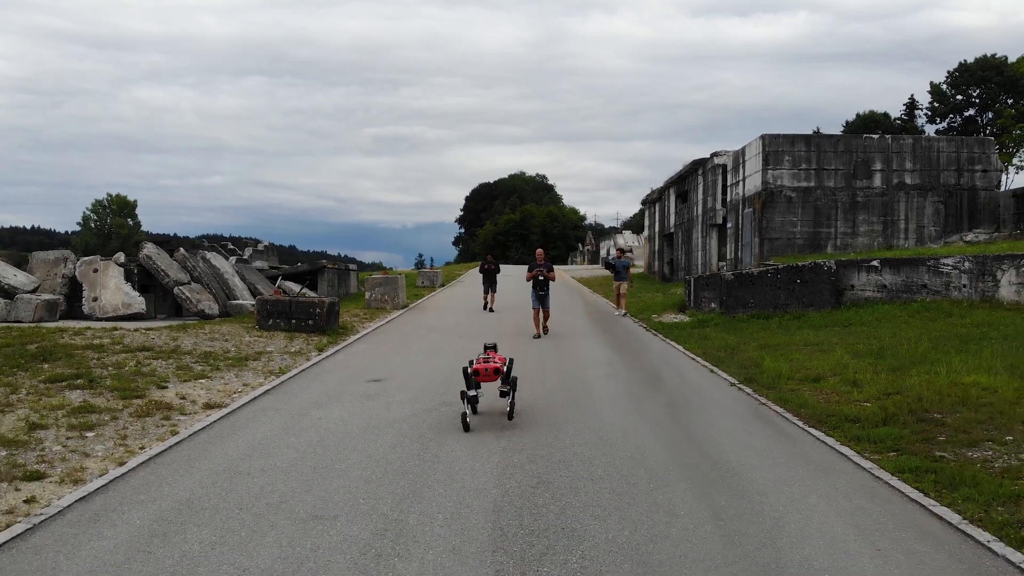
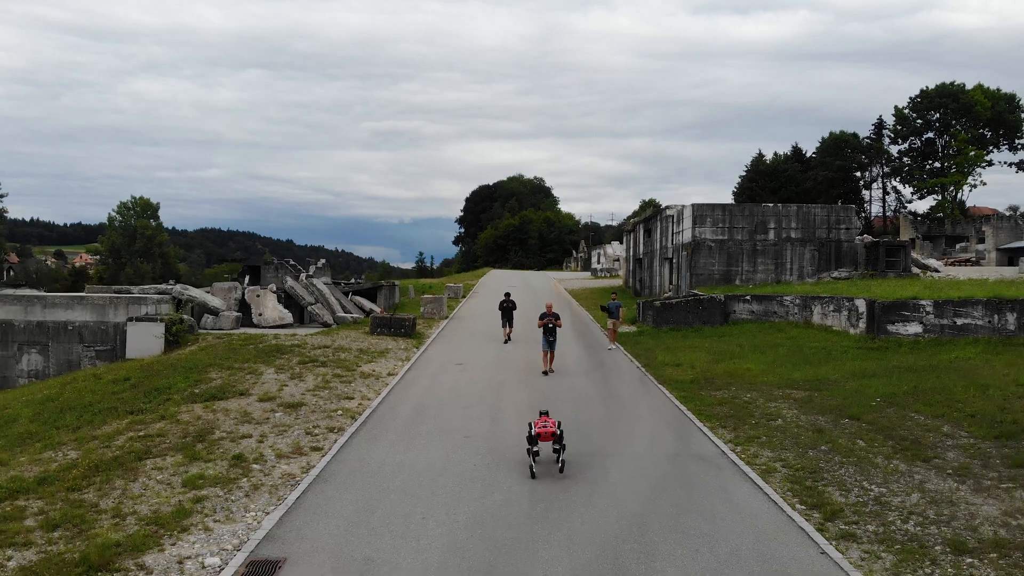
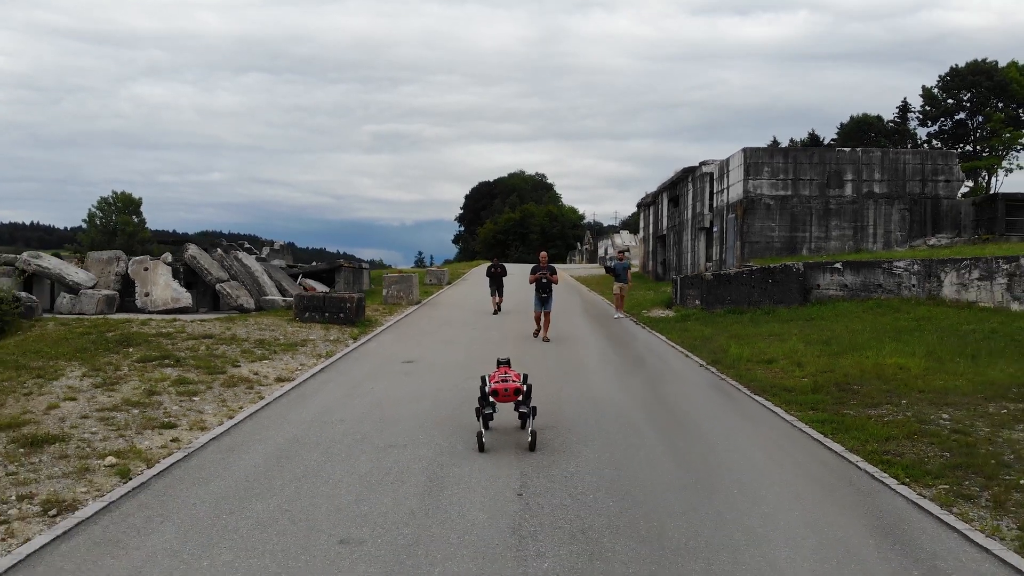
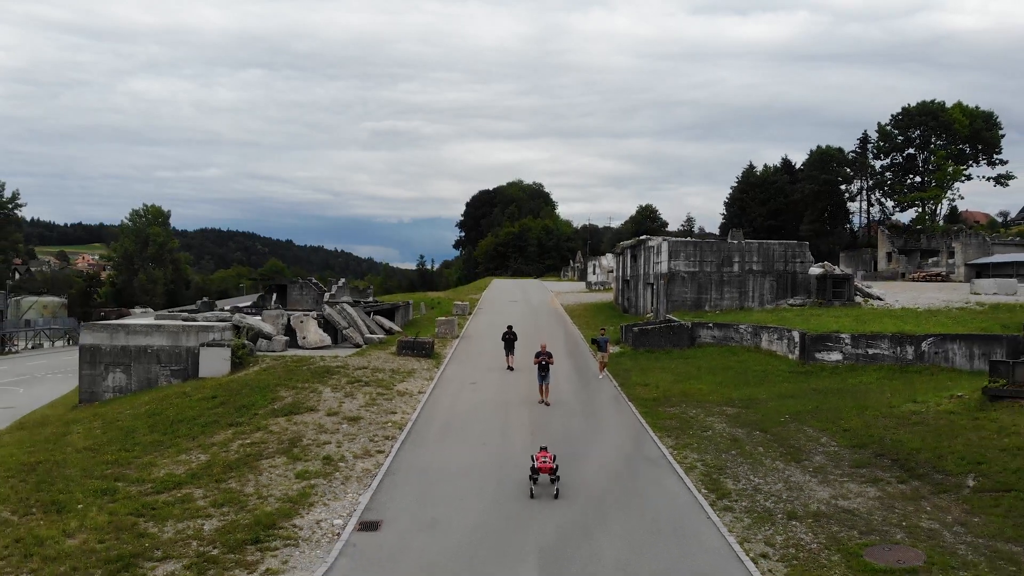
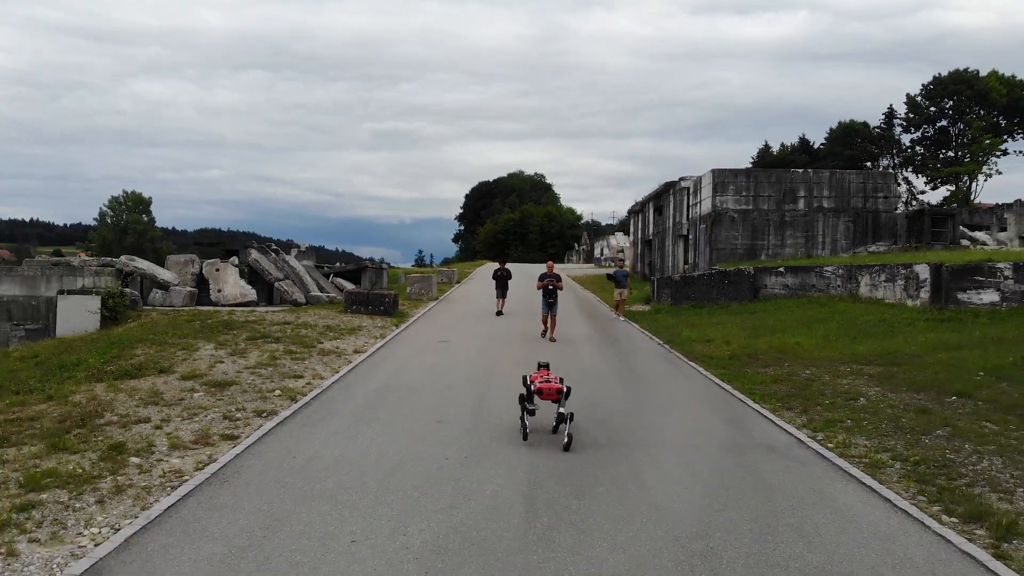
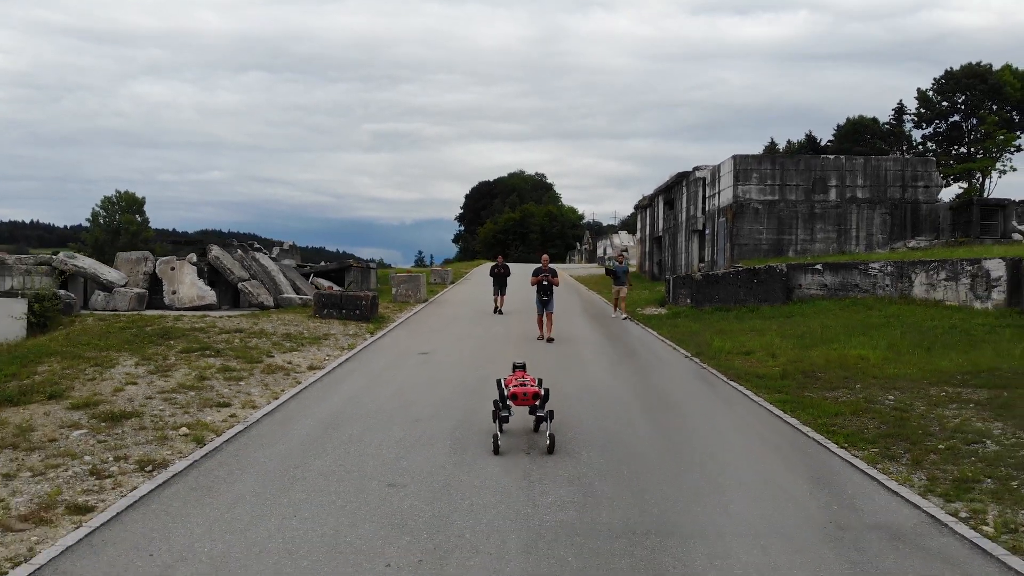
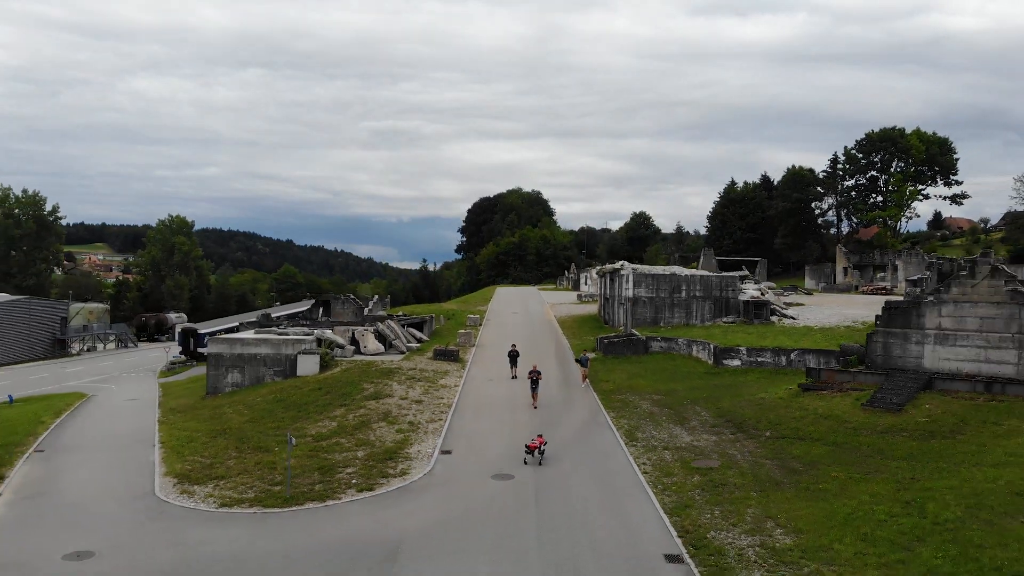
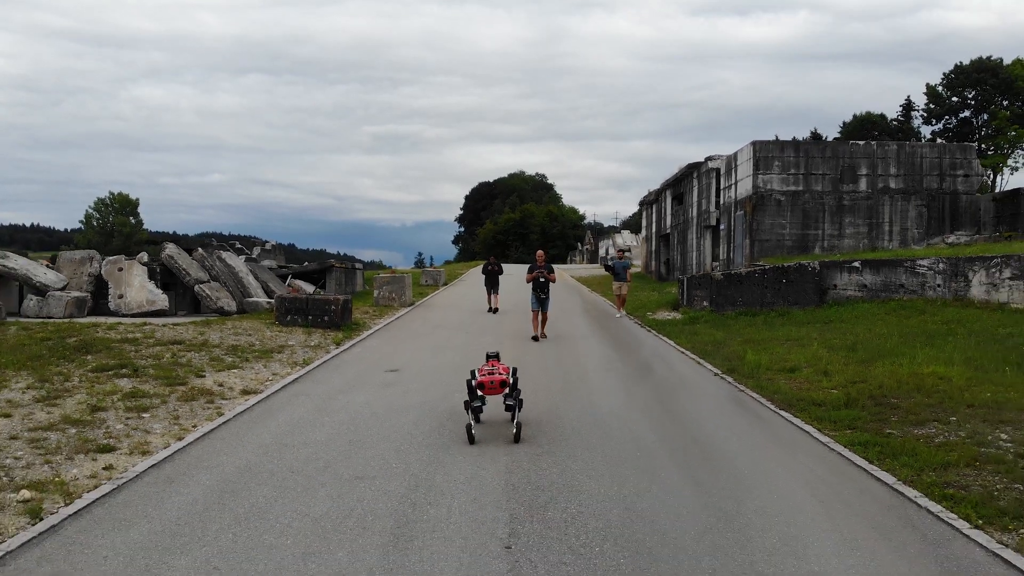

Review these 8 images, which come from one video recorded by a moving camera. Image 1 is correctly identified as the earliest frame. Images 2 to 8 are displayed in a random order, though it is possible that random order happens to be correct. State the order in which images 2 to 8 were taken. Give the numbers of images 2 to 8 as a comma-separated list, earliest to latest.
8, 3, 6, 5, 2, 4, 7
